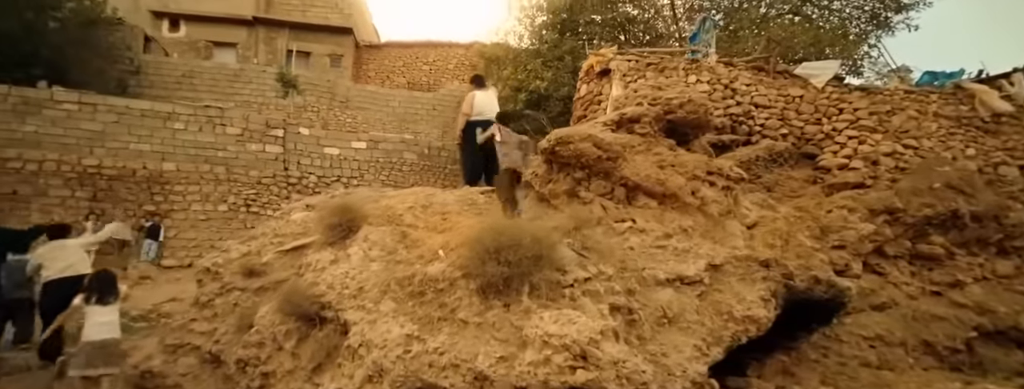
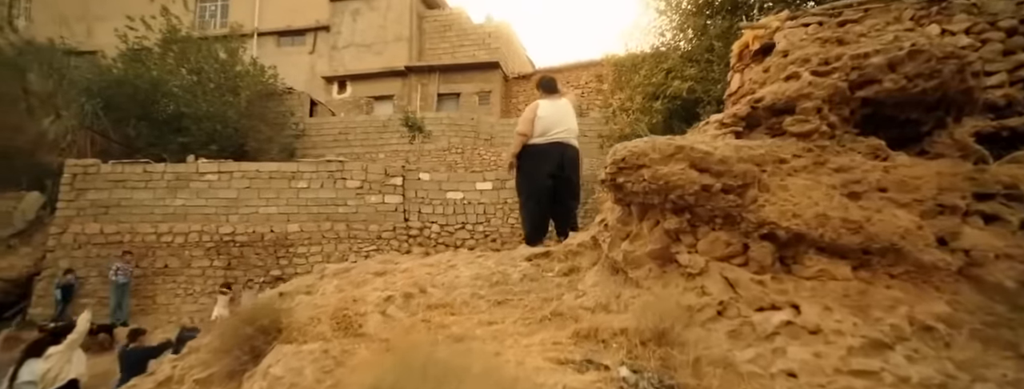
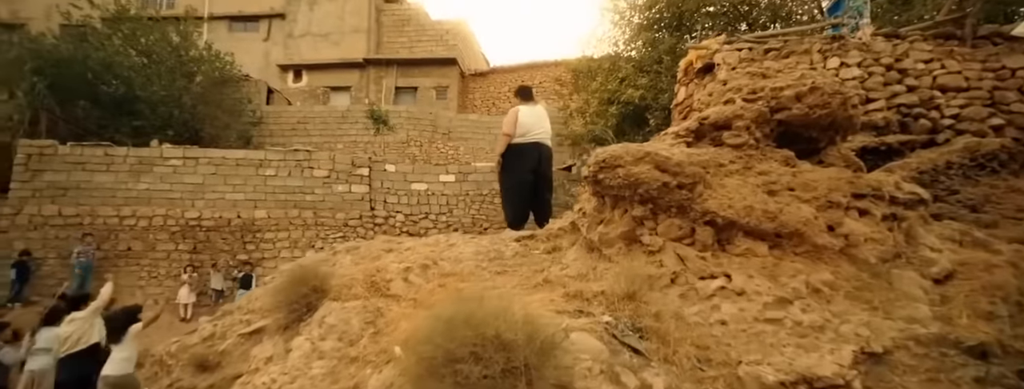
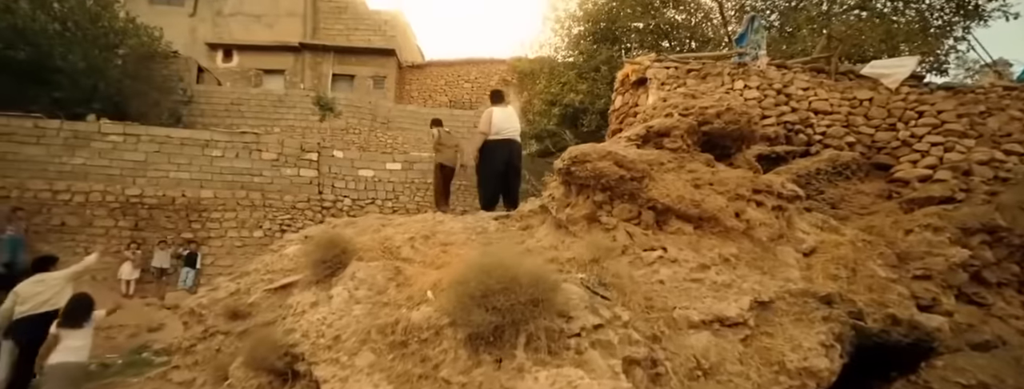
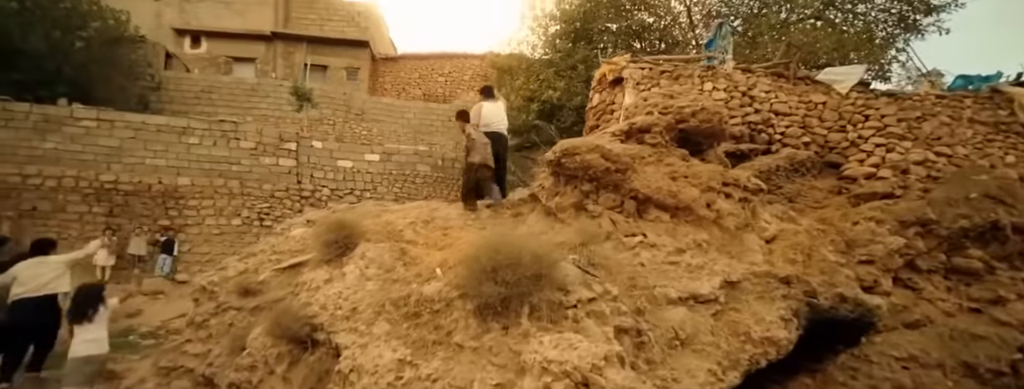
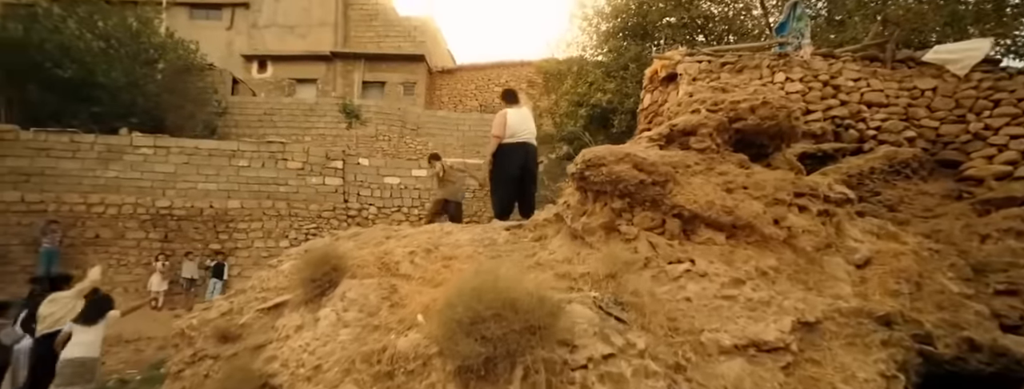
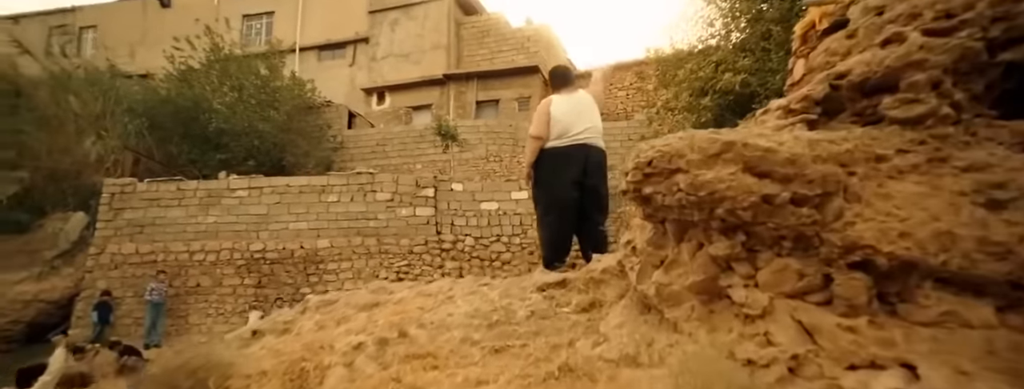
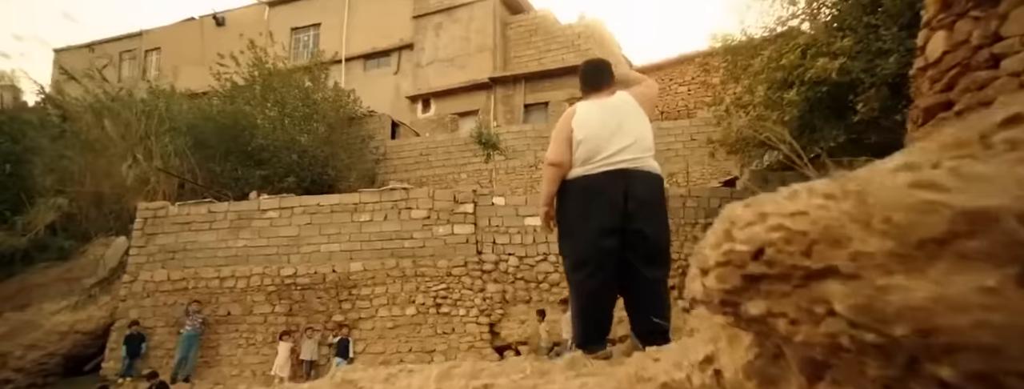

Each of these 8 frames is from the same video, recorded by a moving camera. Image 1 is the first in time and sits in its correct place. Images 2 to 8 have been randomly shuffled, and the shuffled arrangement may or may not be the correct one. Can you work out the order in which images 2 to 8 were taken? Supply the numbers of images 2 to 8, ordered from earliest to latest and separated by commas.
5, 4, 6, 3, 2, 7, 8
